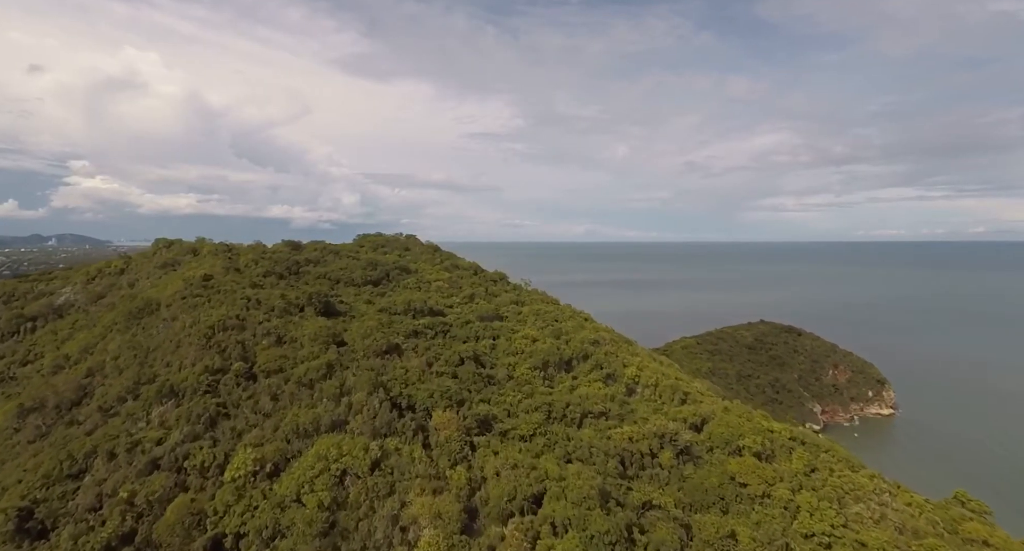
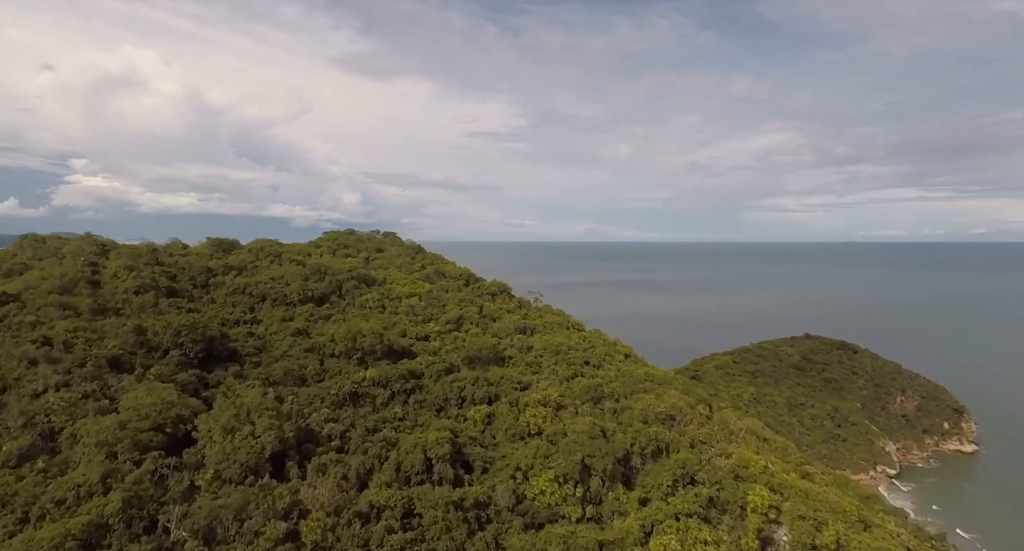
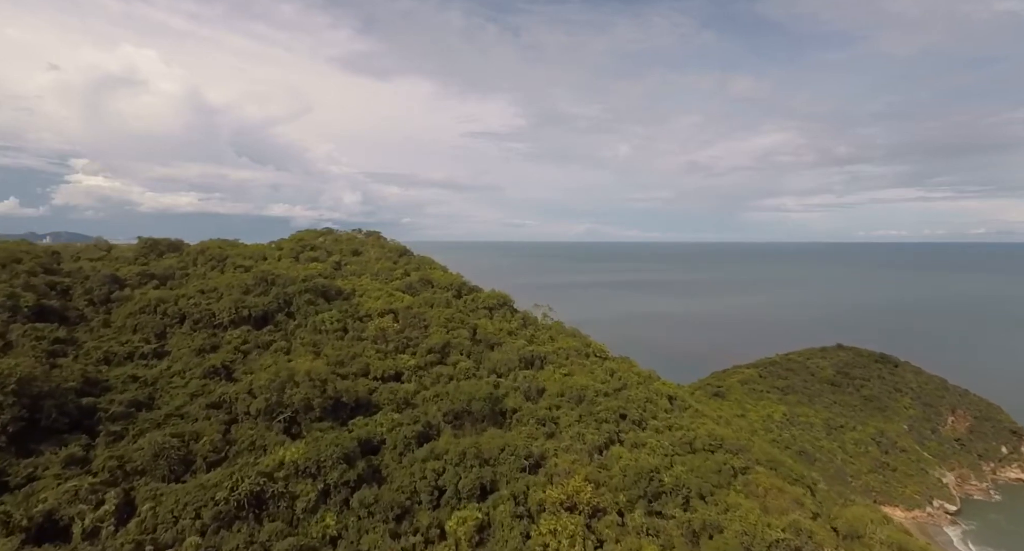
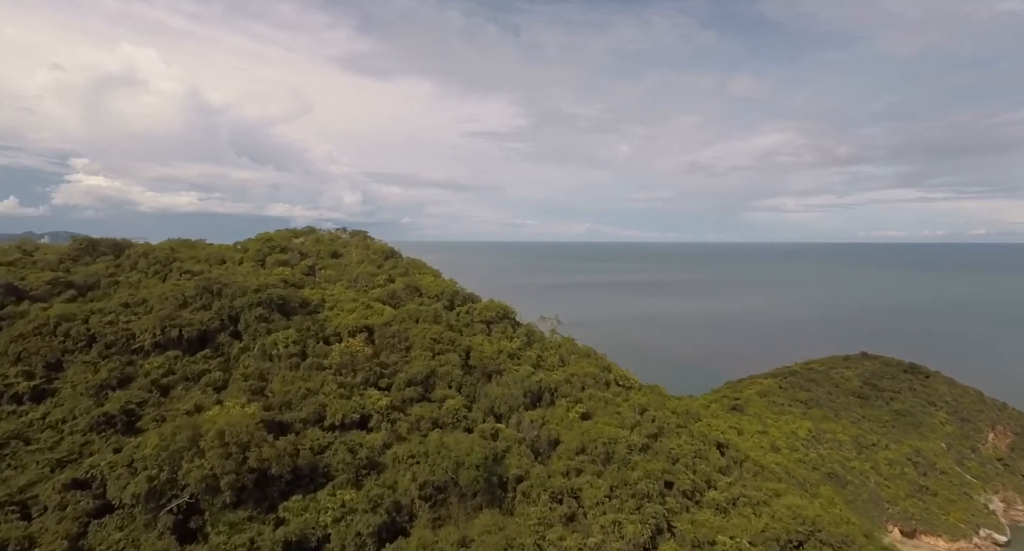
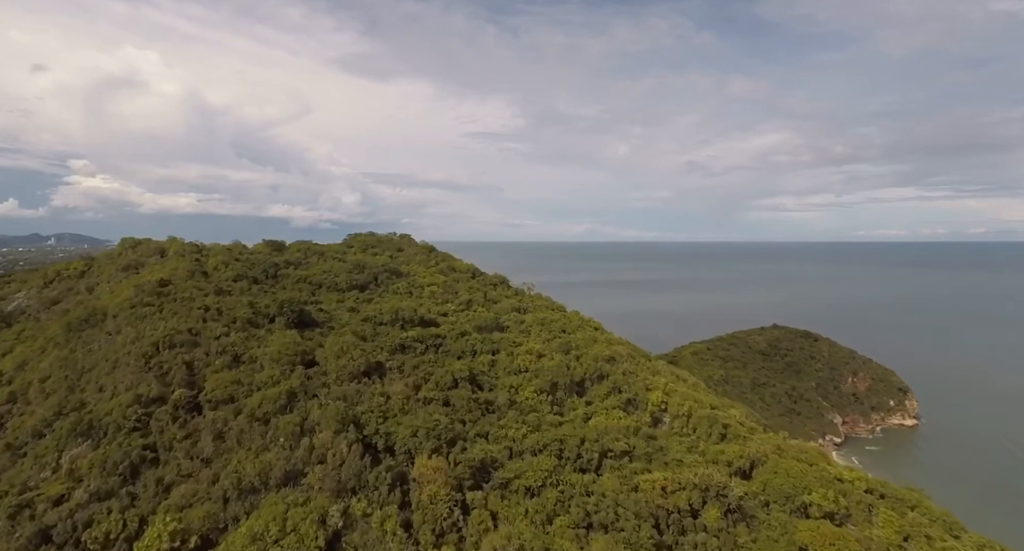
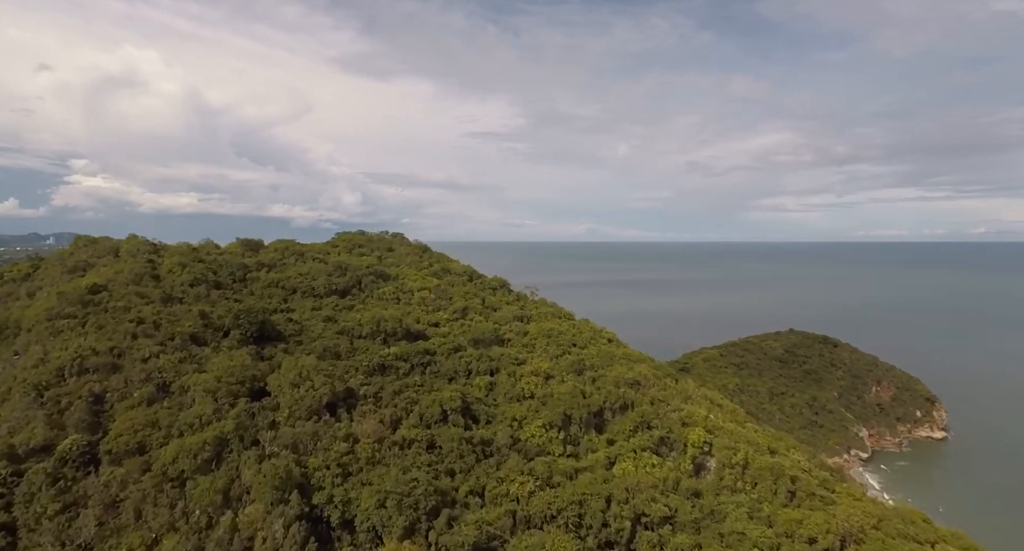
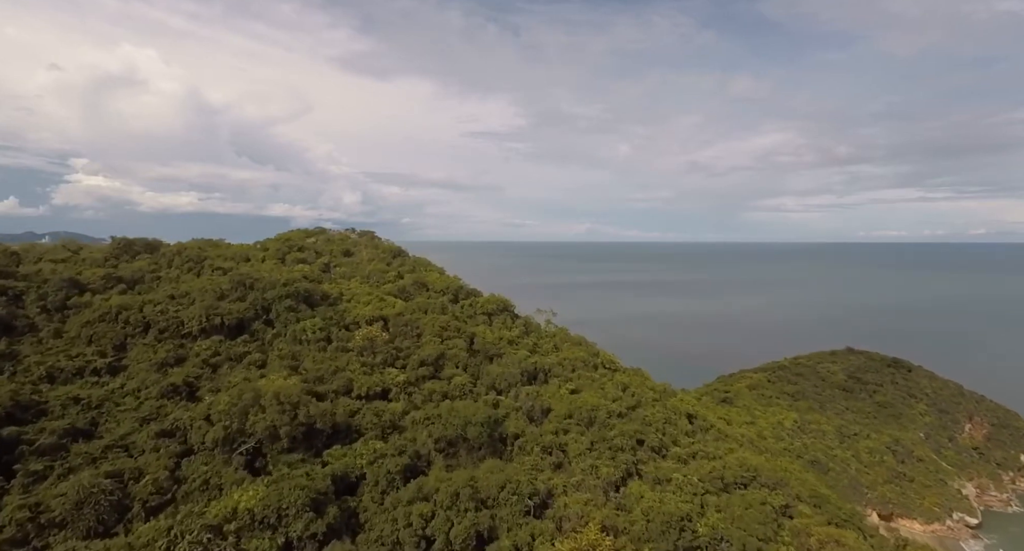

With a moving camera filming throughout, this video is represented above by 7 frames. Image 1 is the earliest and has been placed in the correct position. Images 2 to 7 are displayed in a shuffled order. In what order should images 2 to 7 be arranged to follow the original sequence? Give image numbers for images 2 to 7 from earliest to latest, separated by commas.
5, 6, 2, 3, 7, 4
